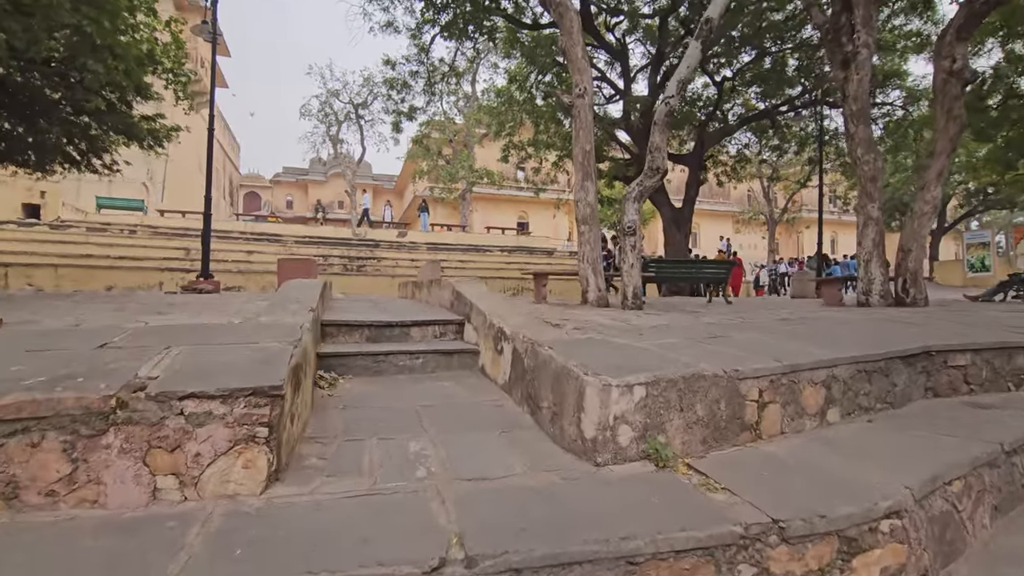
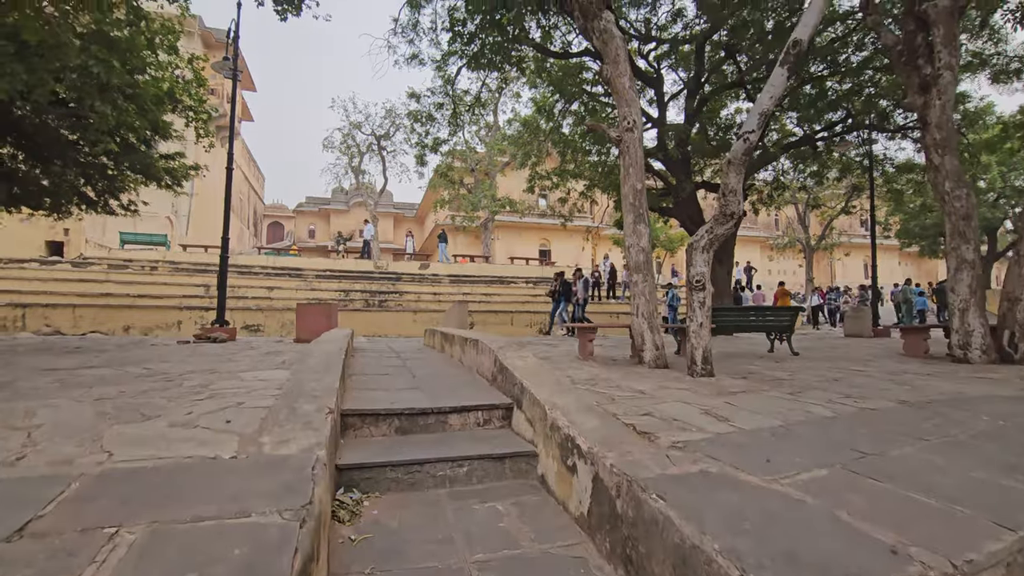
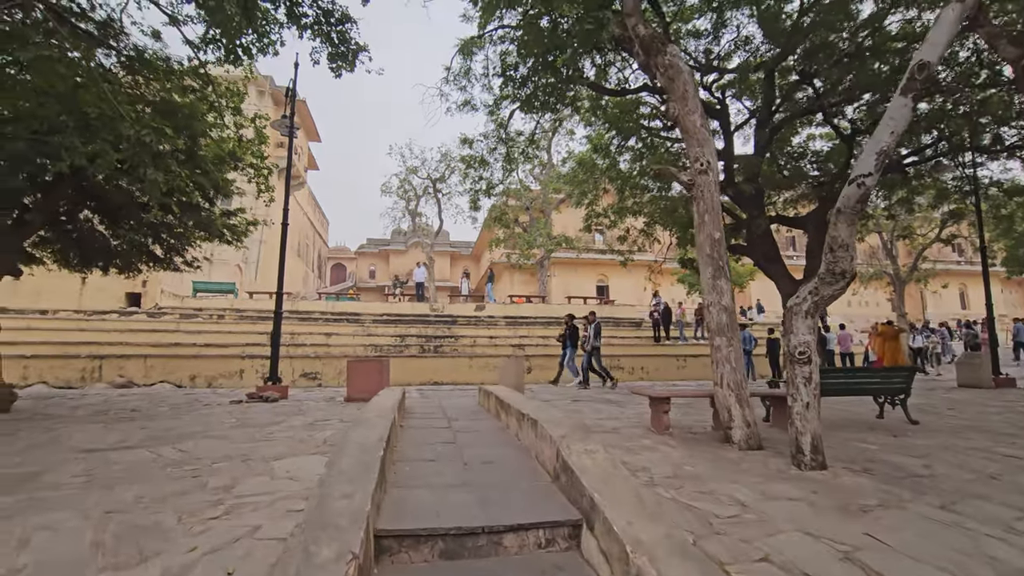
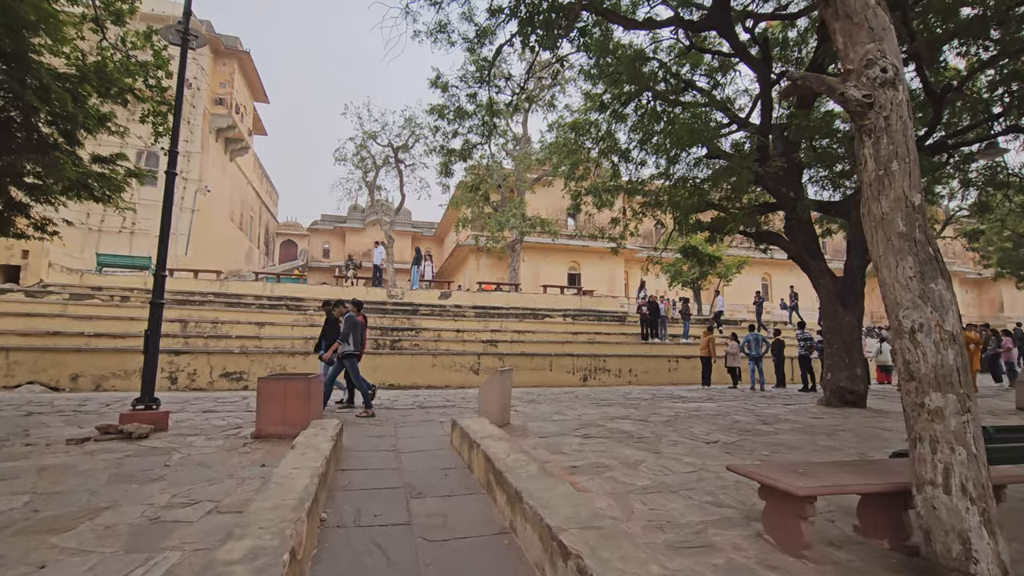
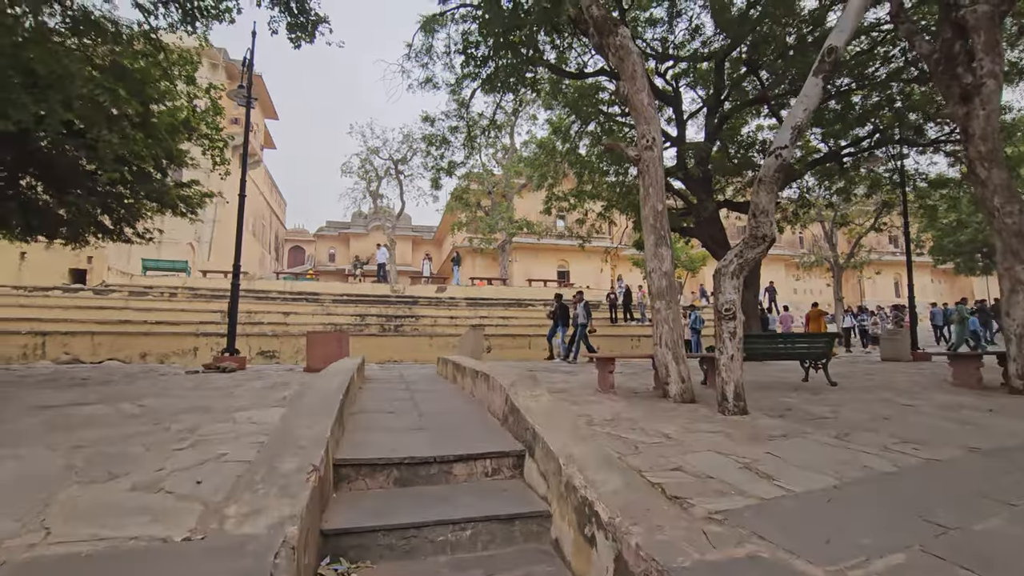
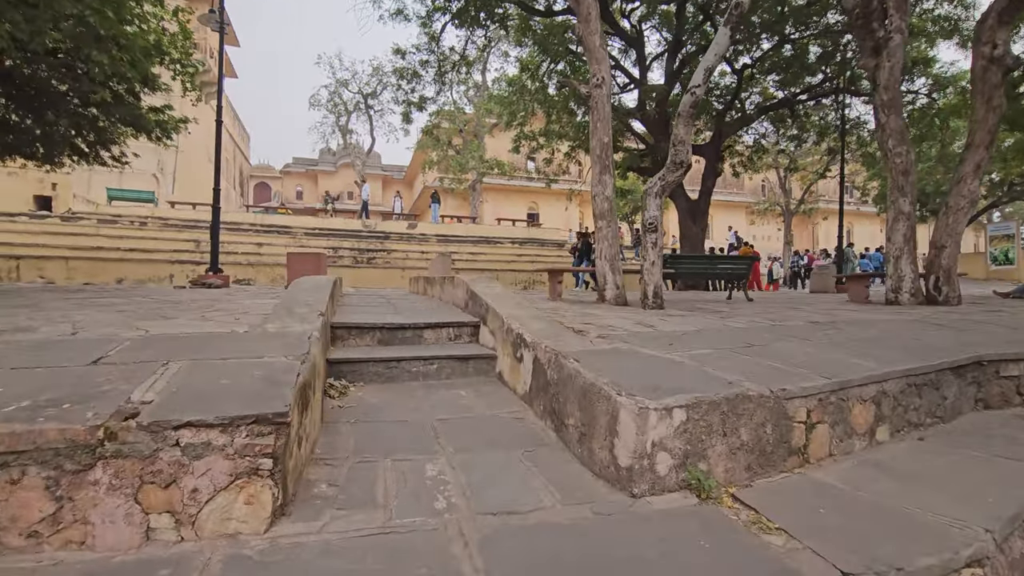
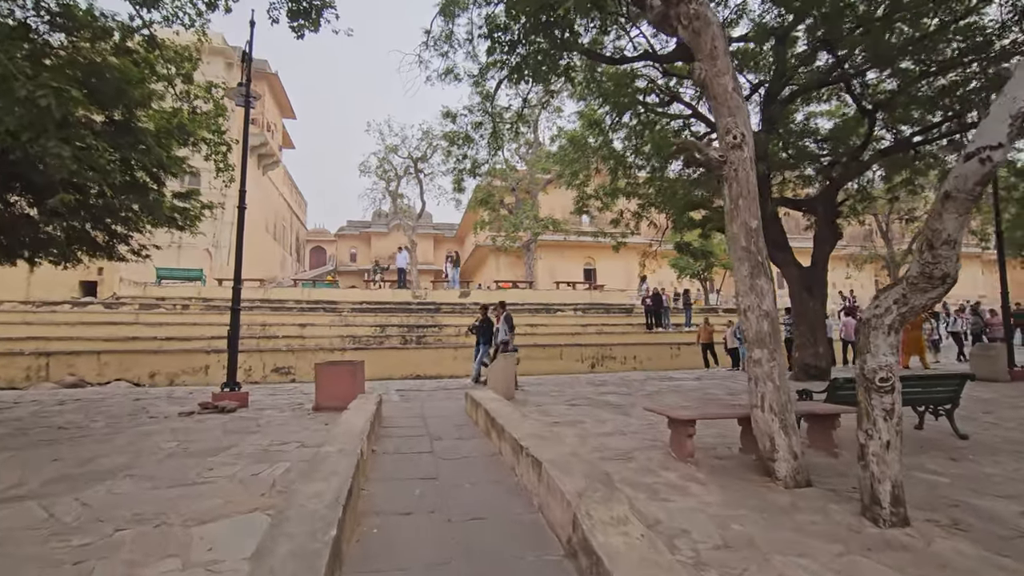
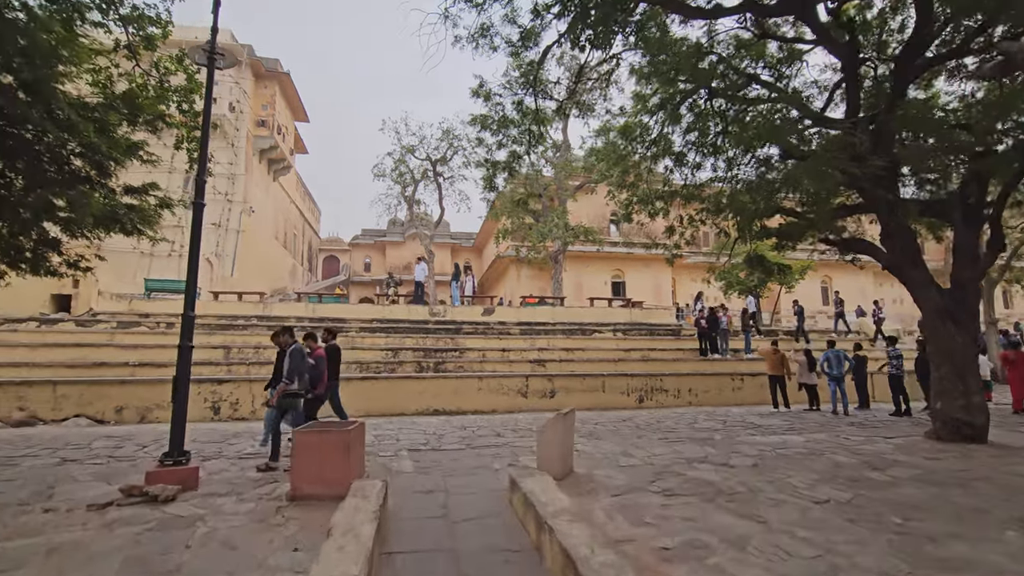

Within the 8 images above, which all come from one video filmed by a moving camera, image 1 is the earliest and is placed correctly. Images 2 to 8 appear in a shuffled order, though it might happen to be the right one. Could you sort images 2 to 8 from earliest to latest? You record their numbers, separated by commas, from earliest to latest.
6, 2, 5, 3, 7, 4, 8
